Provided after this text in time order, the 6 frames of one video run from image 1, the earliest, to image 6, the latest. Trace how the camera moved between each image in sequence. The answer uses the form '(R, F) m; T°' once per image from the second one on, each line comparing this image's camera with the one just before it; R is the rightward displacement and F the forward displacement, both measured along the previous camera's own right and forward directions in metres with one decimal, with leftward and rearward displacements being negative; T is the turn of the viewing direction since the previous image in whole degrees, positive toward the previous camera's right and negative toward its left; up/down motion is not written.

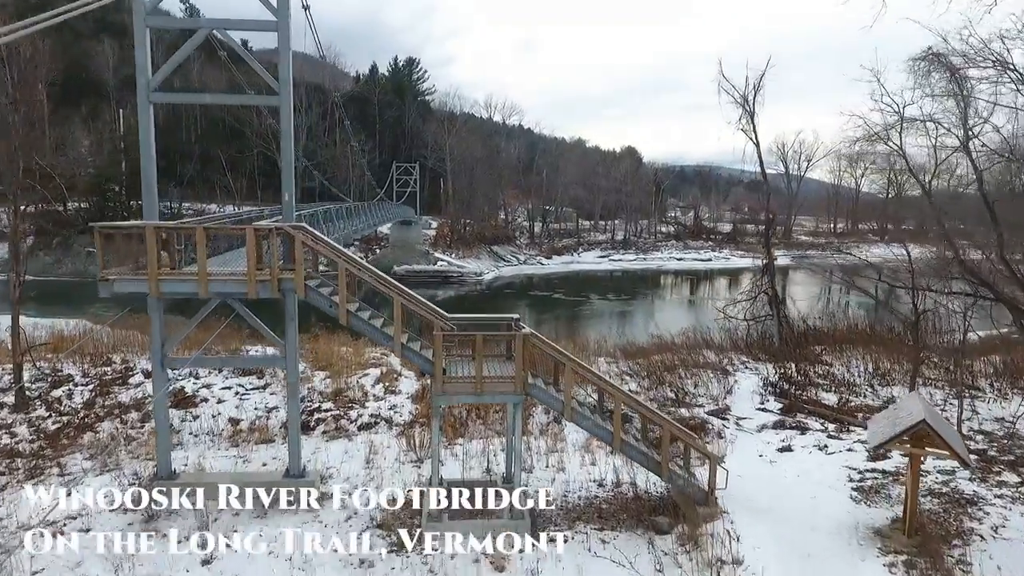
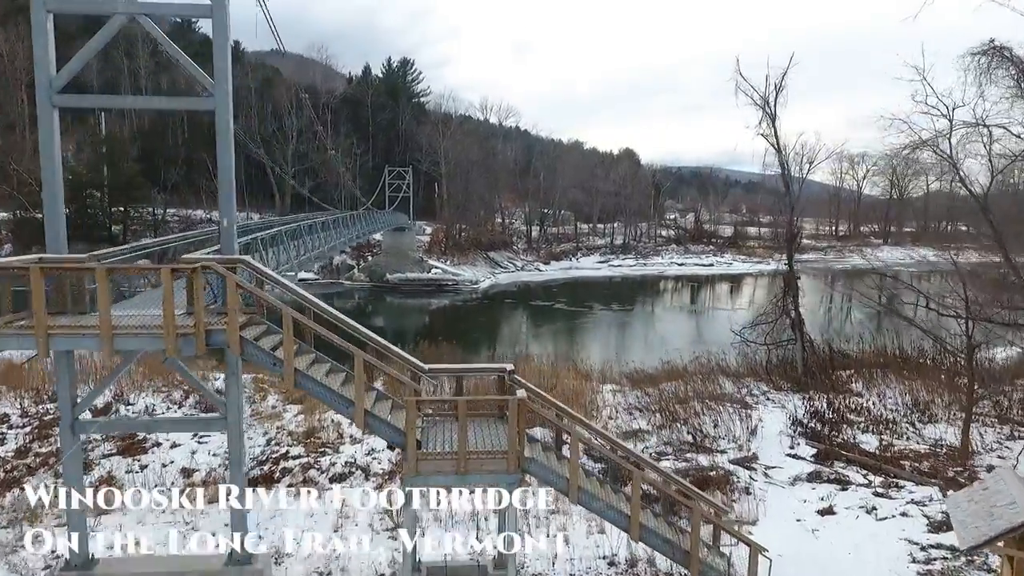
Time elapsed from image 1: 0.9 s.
(0.0, +0.8) m; 0°
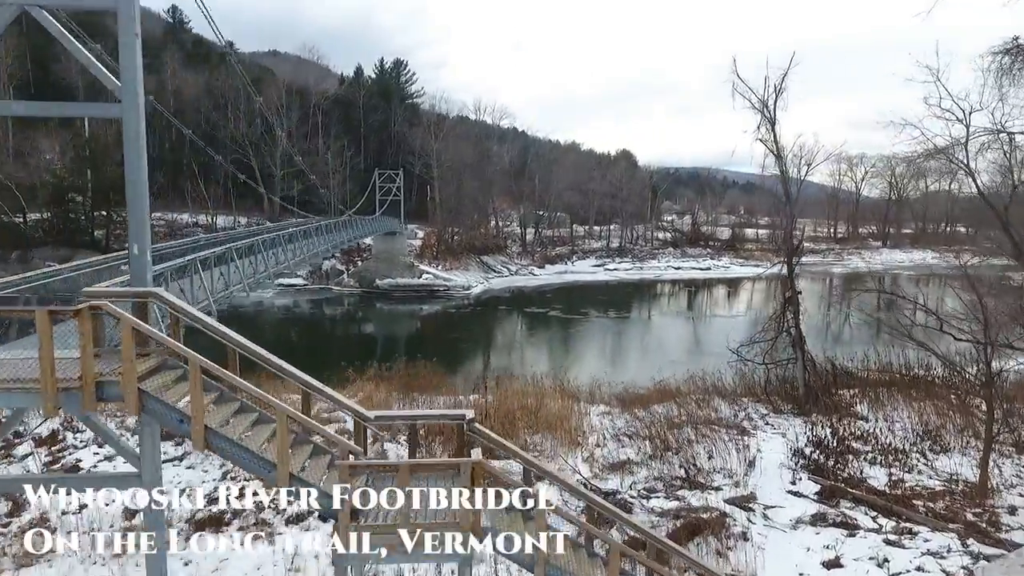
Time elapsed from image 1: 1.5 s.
(+0.2, +0.5) m; 0°
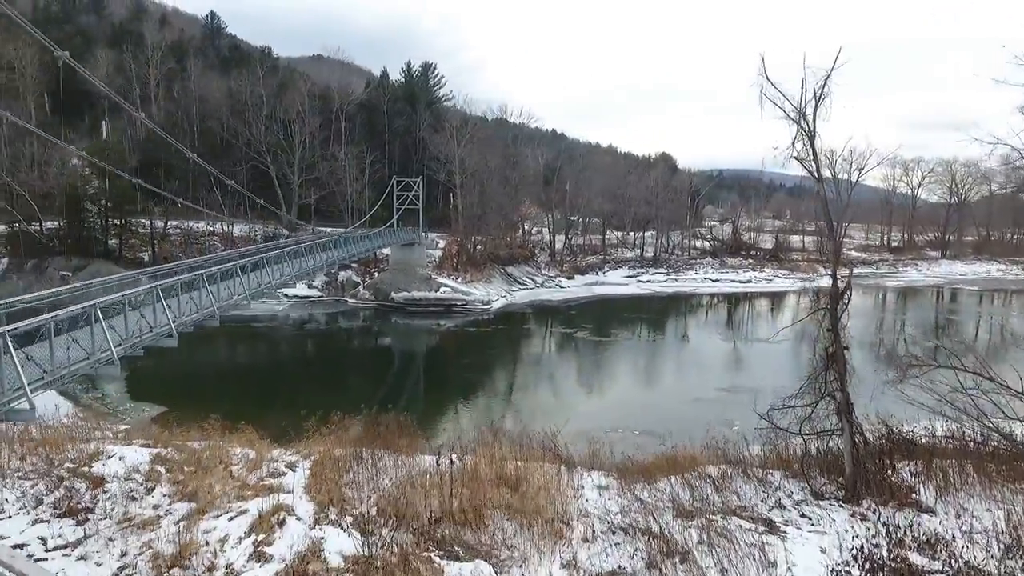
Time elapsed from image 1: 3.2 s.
(+0.6, +1.2) m; -4°
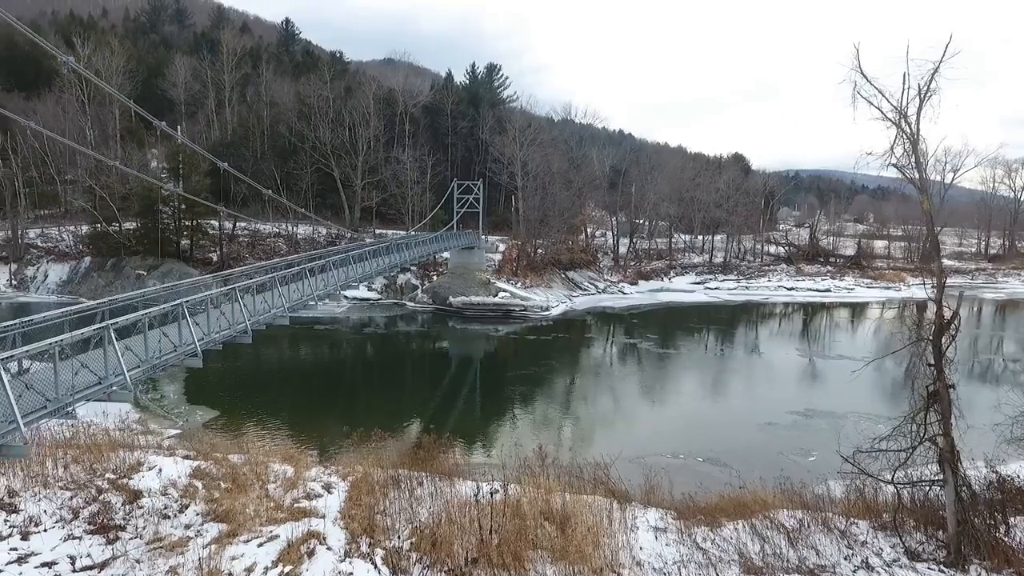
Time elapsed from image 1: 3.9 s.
(+0.1, +0.5) m; -6°
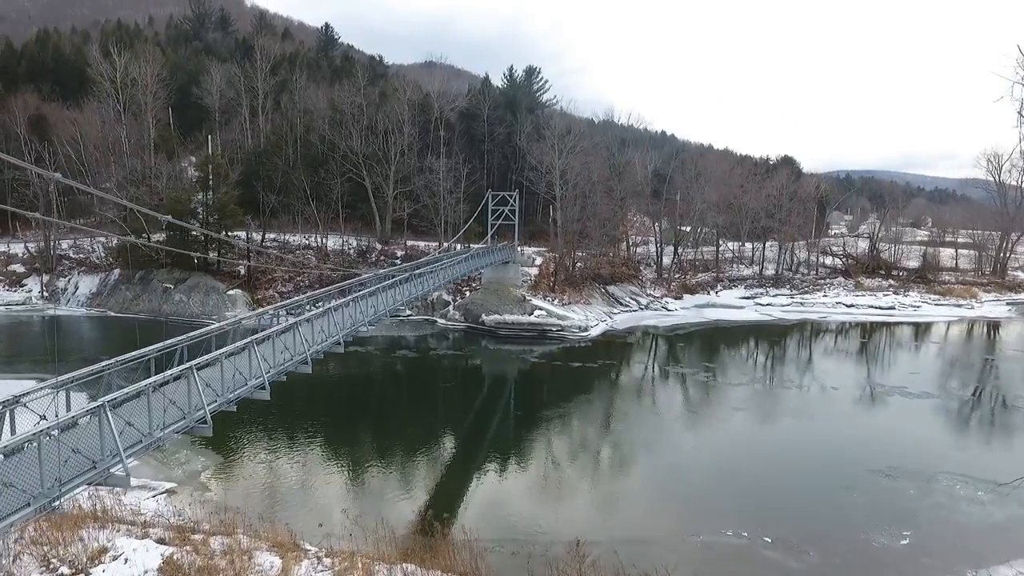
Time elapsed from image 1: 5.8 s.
(+0.1, +1.1) m; -4°
